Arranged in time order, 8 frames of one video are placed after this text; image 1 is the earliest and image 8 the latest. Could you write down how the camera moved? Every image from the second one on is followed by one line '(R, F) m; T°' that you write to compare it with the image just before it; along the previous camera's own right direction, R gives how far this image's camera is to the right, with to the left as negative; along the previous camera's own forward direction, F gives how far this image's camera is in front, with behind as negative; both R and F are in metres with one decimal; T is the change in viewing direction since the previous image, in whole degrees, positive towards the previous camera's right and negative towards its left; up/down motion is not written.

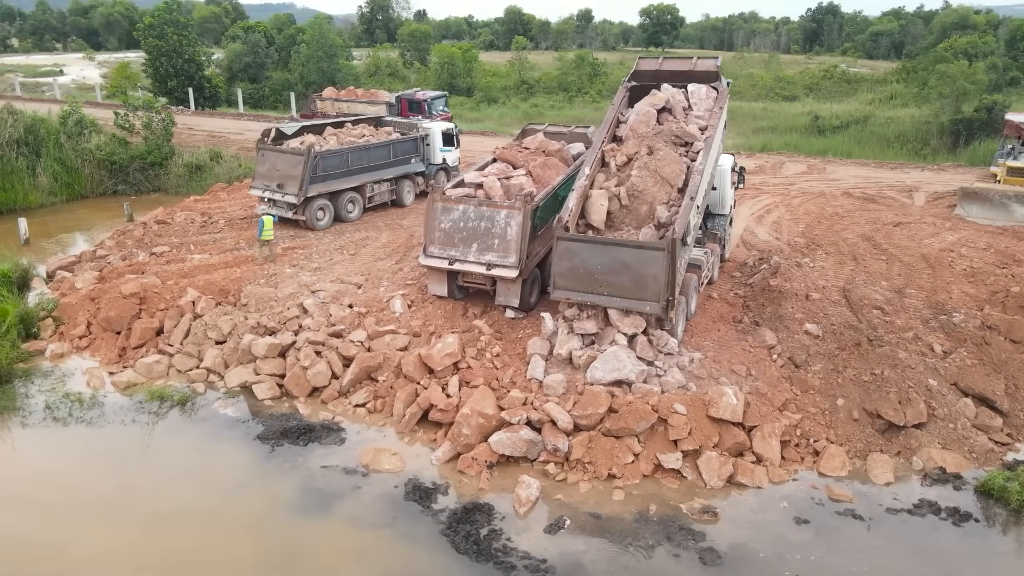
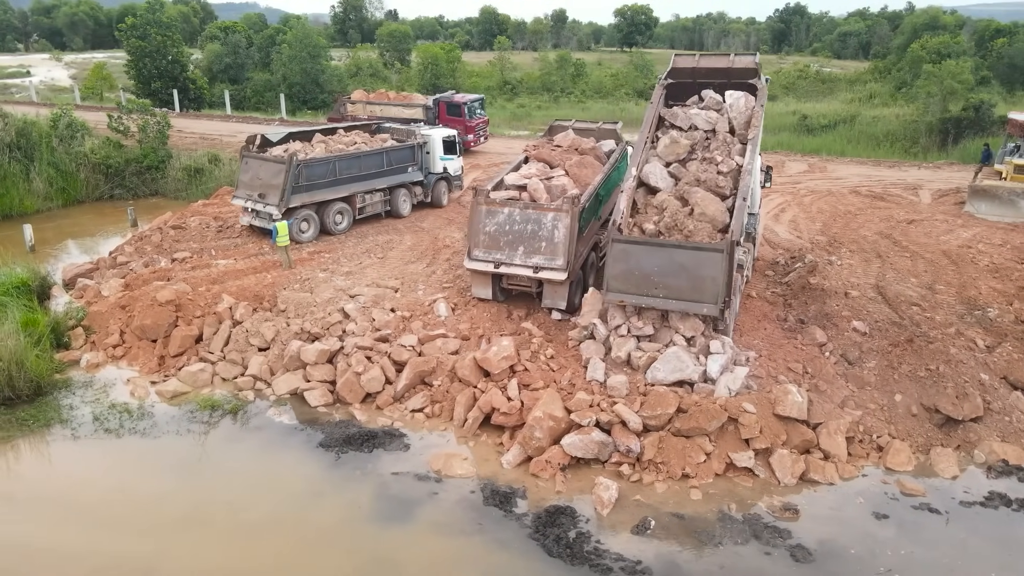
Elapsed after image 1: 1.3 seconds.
(-0.9, 0.0) m; +2°
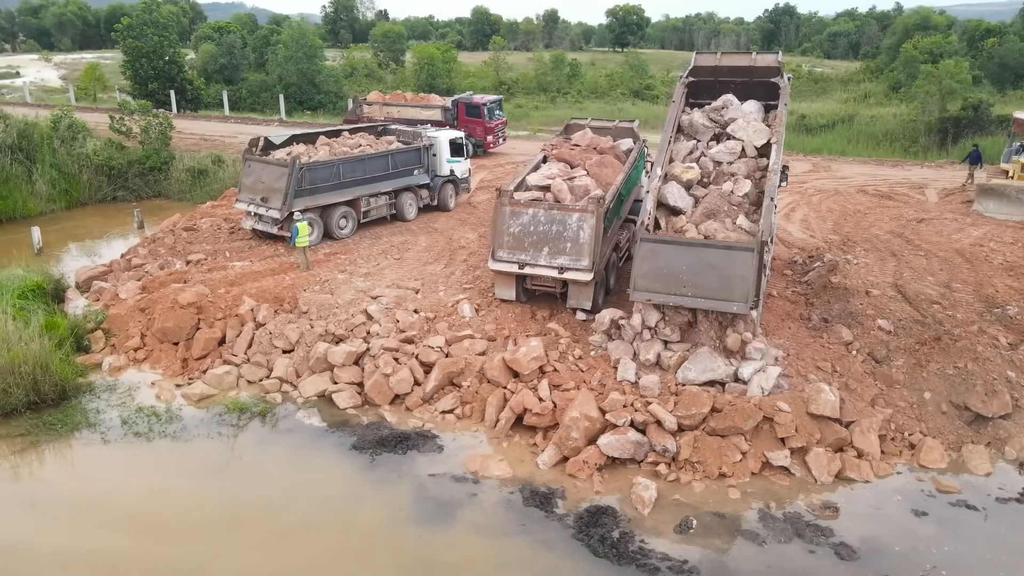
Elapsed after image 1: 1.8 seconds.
(-0.4, 0.0) m; +1°
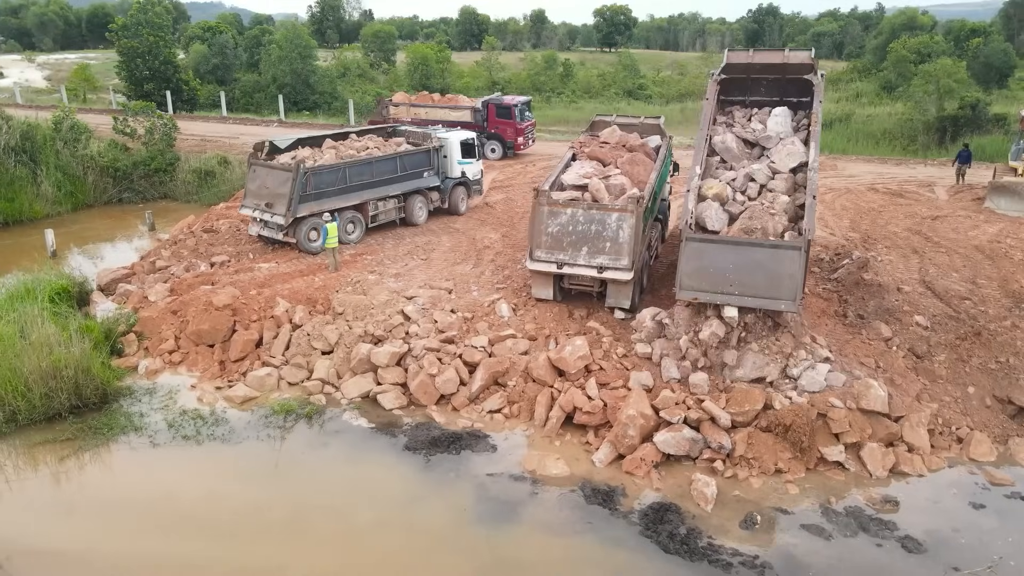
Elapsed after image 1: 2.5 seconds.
(-0.7, 0.0) m; +1°
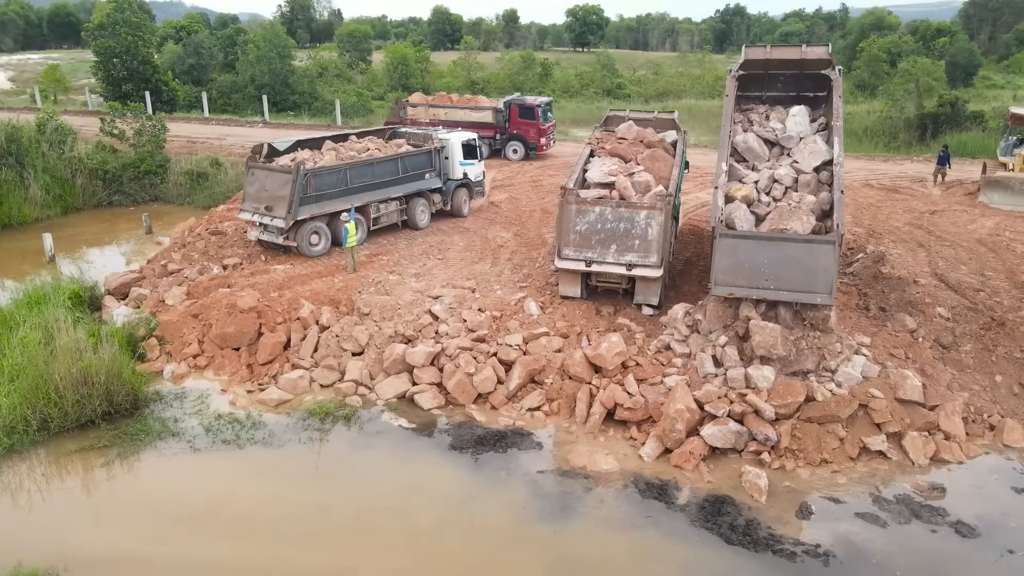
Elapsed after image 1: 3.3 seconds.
(-0.7, 0.0) m; +2°
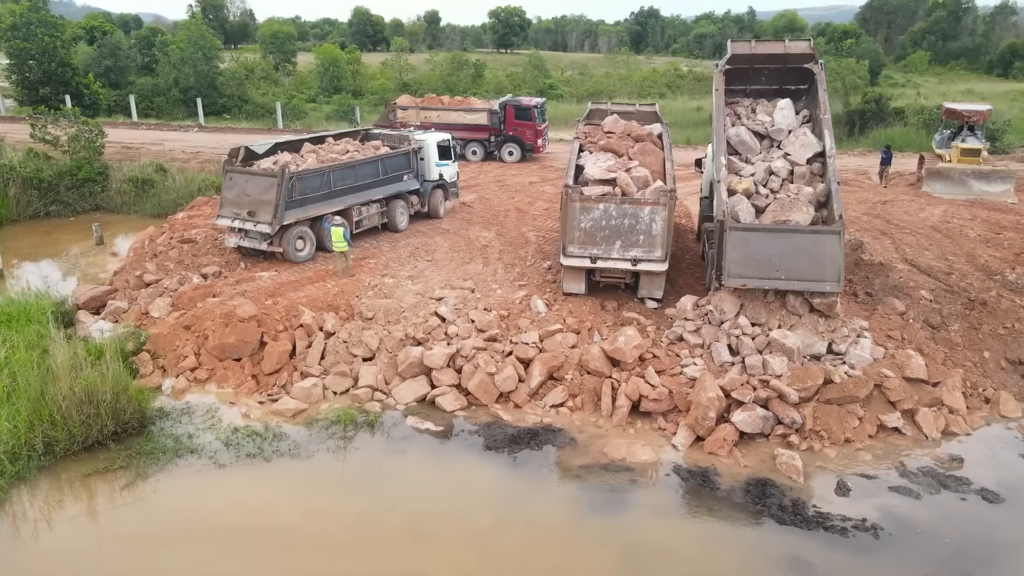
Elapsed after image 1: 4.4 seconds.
(-1.0, +0.1) m; +6°
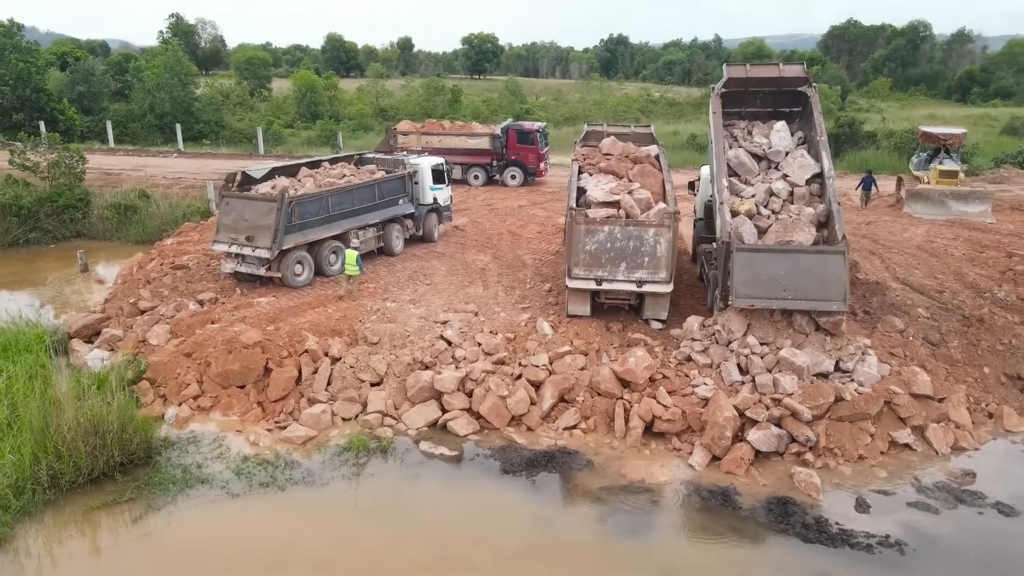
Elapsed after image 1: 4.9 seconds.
(-0.4, 0.0) m; +2°
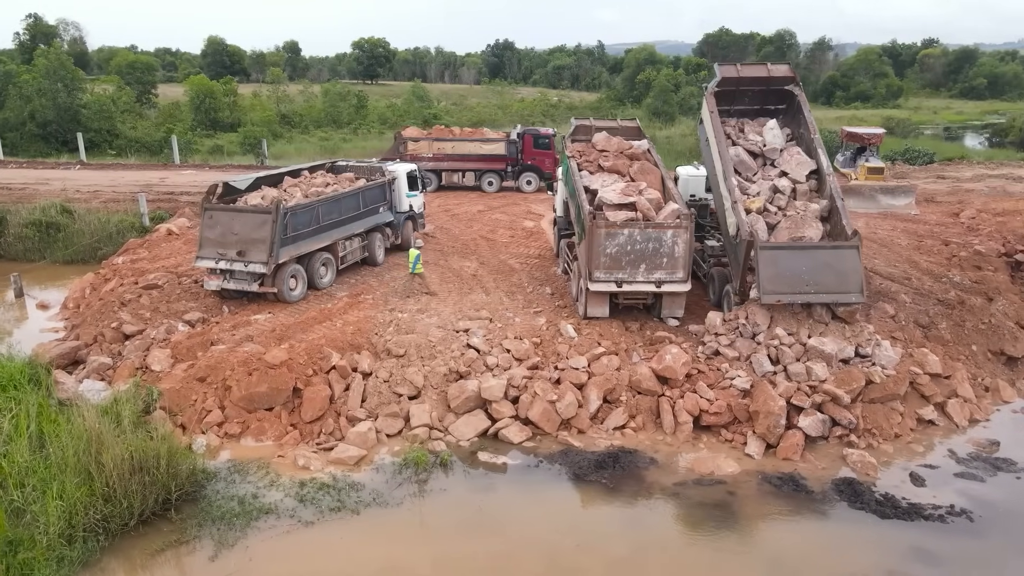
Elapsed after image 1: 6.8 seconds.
(-1.7, +0.2) m; +9°
